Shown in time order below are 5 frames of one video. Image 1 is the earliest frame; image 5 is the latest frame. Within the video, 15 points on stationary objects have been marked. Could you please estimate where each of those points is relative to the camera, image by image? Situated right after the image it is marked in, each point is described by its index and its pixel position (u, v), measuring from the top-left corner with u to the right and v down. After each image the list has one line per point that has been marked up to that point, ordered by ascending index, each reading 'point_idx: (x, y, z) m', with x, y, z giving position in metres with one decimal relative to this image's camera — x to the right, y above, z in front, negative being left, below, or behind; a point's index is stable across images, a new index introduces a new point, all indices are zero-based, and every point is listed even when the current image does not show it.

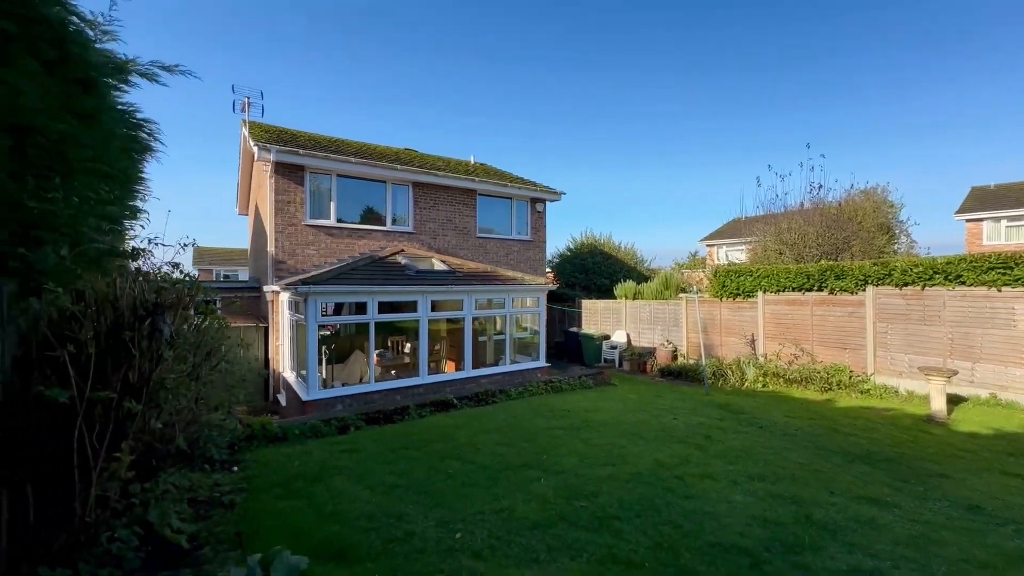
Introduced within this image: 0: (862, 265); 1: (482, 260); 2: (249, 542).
0: (+8.8, +0.6, +11.9) m
1: (-1.1, +1.0, +16.9) m
2: (-2.4, -2.3, +4.3) m
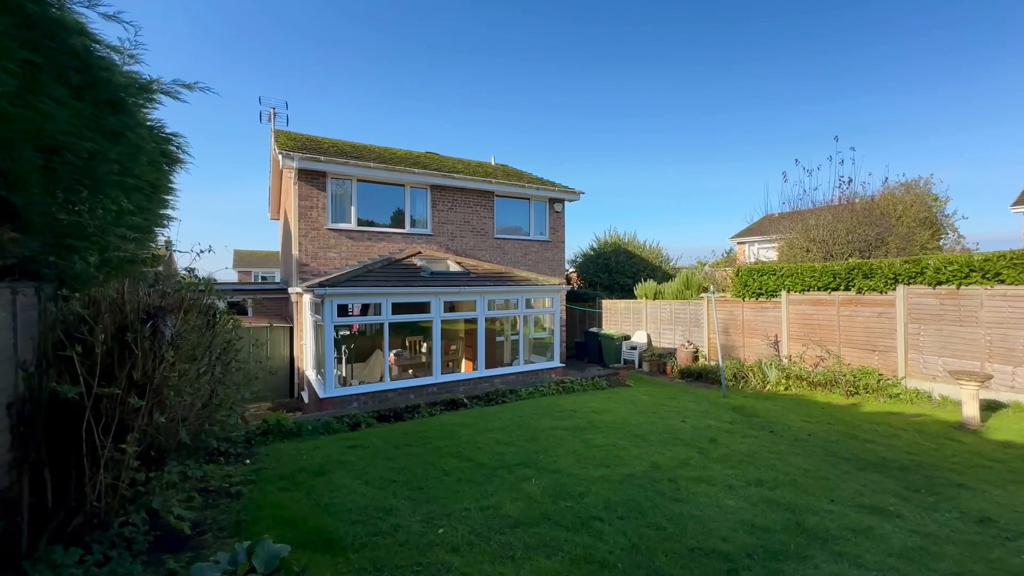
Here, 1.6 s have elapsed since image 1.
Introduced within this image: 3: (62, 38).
0: (+9.1, +0.6, +11.3) m
1: (-0.4, +0.9, +17.0) m
2: (-2.6, -2.3, +4.6) m
3: (-4.4, +2.4, +4.6) m
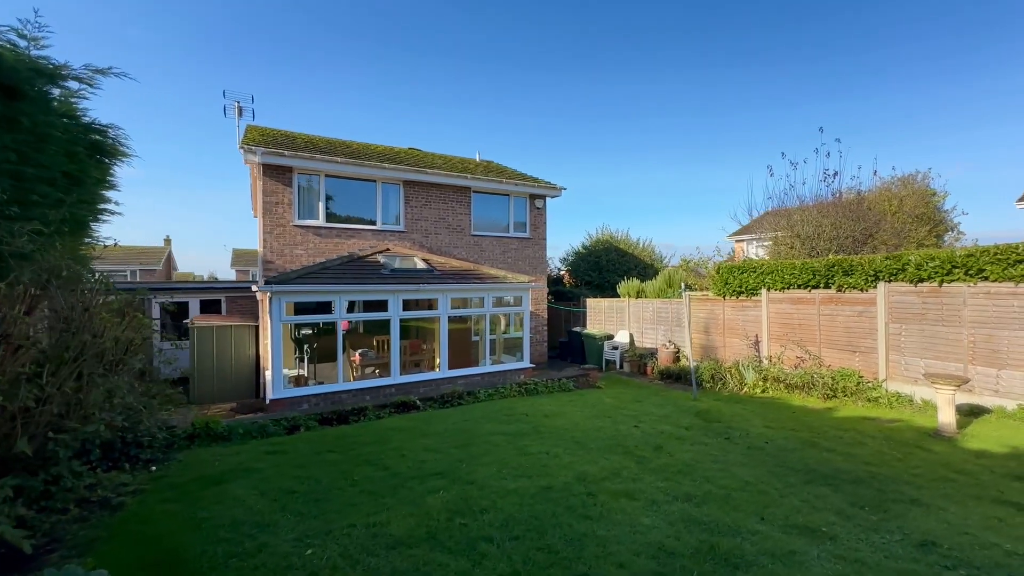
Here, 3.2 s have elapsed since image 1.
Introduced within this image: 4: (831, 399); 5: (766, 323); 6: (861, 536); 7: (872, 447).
0: (+8.1, +0.7, +10.7) m
1: (-1.2, +1.0, +16.6) m
2: (-3.6, -2.3, +4.2) m
3: (-5.5, +2.4, +4.2) m
4: (+7.2, -2.5, +10.7) m
5: (+6.9, -1.0, +12.8) m
6: (+3.4, -2.4, +4.6) m
7: (+5.6, -2.5, +7.4) m
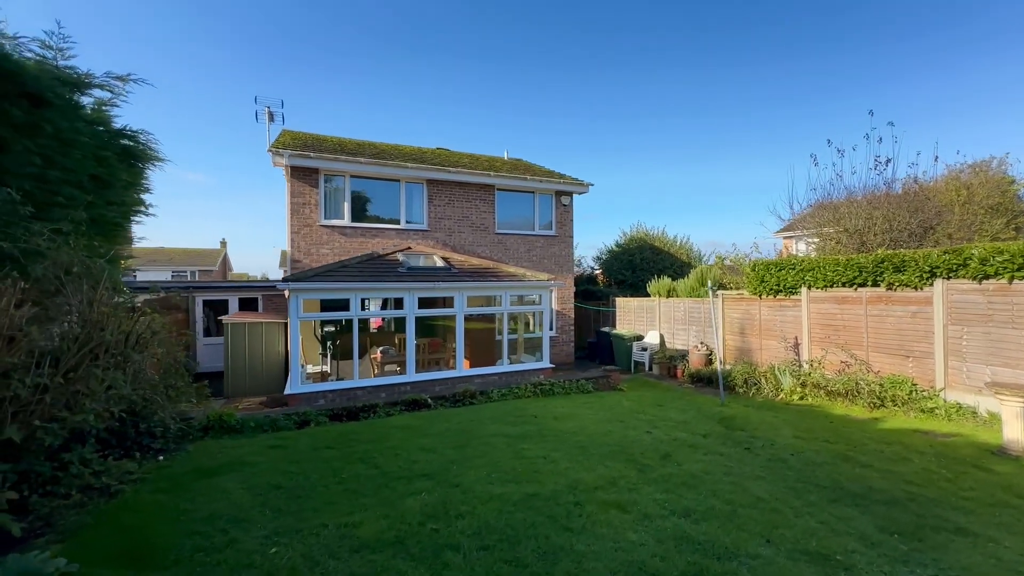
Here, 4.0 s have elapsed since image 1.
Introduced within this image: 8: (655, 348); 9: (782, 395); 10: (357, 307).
0: (+8.5, +0.7, +9.6) m
1: (-0.3, +1.1, +16.4) m
2: (-3.9, -2.2, +4.2) m
3: (-5.7, +2.5, +4.5) m
4: (+7.5, -2.5, +9.7) m
5: (+7.4, -0.9, +11.8) m
6: (+3.1, -2.4, +4.0) m
7: (+5.6, -2.4, +6.6) m
8: (+4.6, -2.0, +15.3) m
9: (+6.3, -2.5, +11.1) m
10: (-3.6, -0.5, +11.4) m
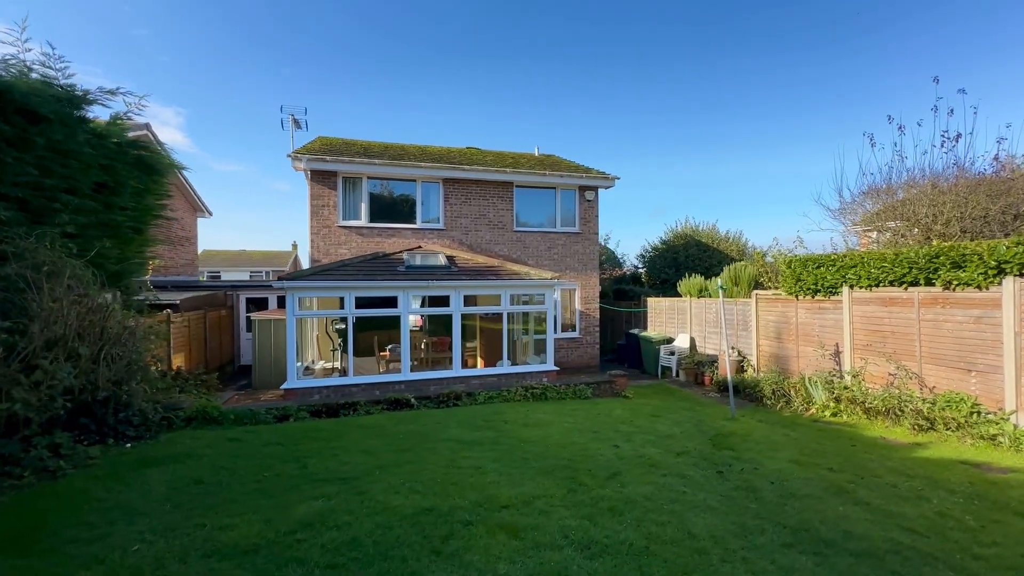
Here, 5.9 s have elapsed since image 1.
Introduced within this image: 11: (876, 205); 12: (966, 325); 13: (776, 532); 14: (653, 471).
0: (+8.0, +0.7, +7.9) m
1: (+0.4, +1.1, +15.9) m
2: (-5.0, -2.2, +4.5) m
3: (-6.8, +2.6, +5.0) m
4: (+7.1, -2.5, +8.1) m
5: (+7.3, -0.9, +10.2) m
6: (+1.9, -2.3, +3.1) m
7: (+4.8, -2.4, +5.3) m
8: (+5.1, -1.9, +14.1) m
9: (+6.2, -2.5, +9.6) m
10: (-3.6, -0.4, +11.5) m
11: (+10.2, +2.3, +12.8) m
12: (+7.8, -0.6, +8.2) m
13: (+2.6, -2.3, +4.6) m
14: (+1.8, -2.3, +5.9) m
